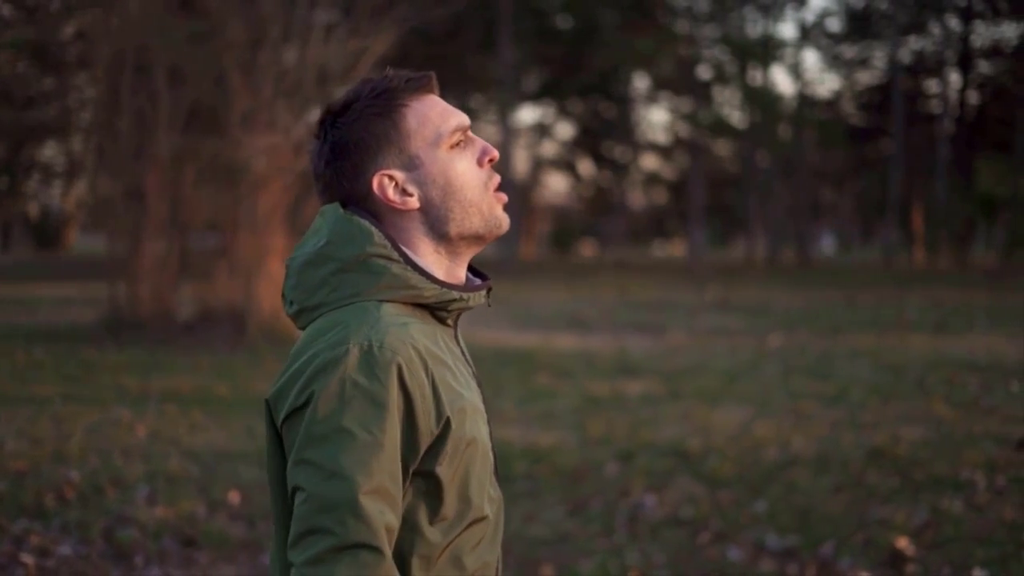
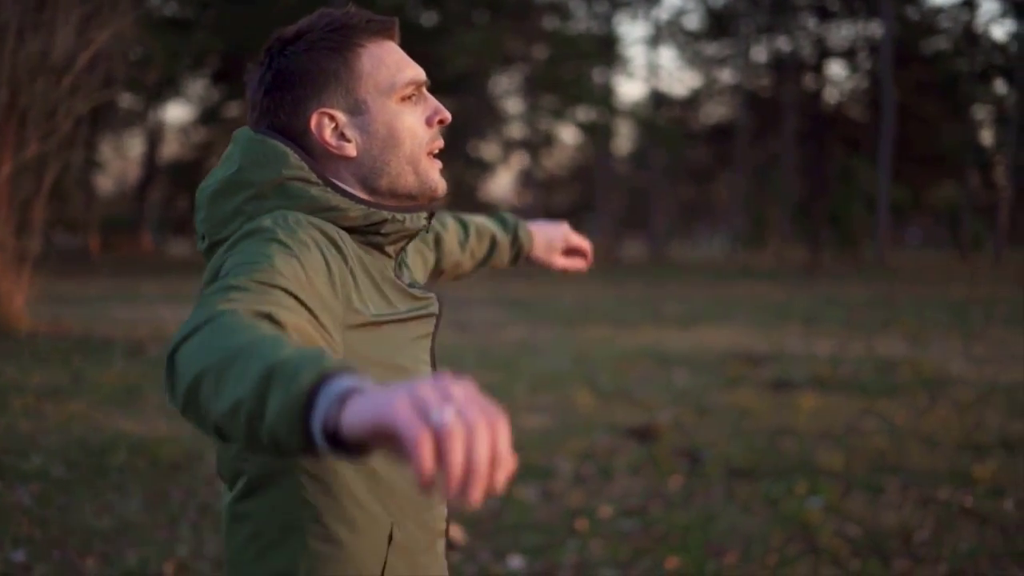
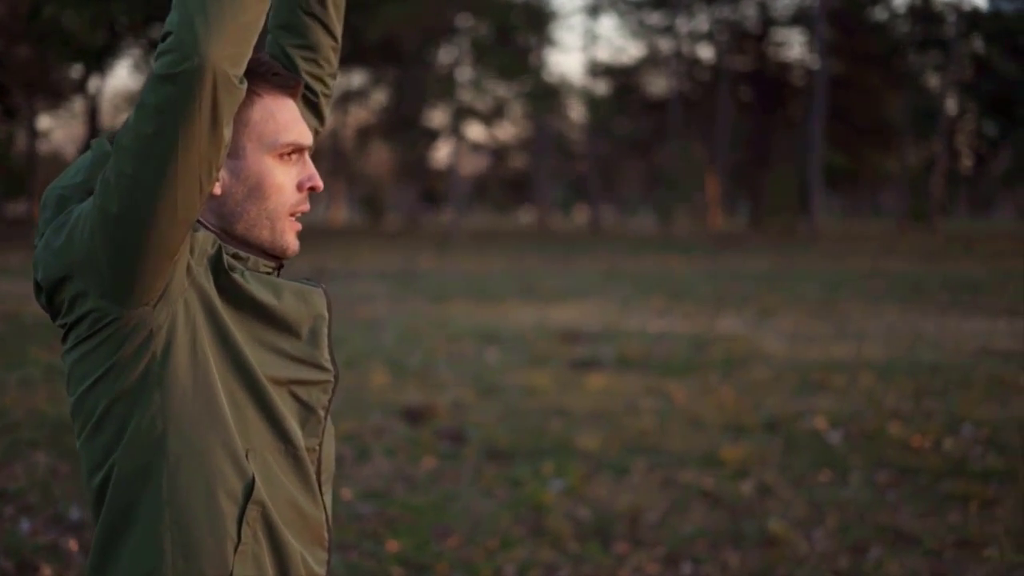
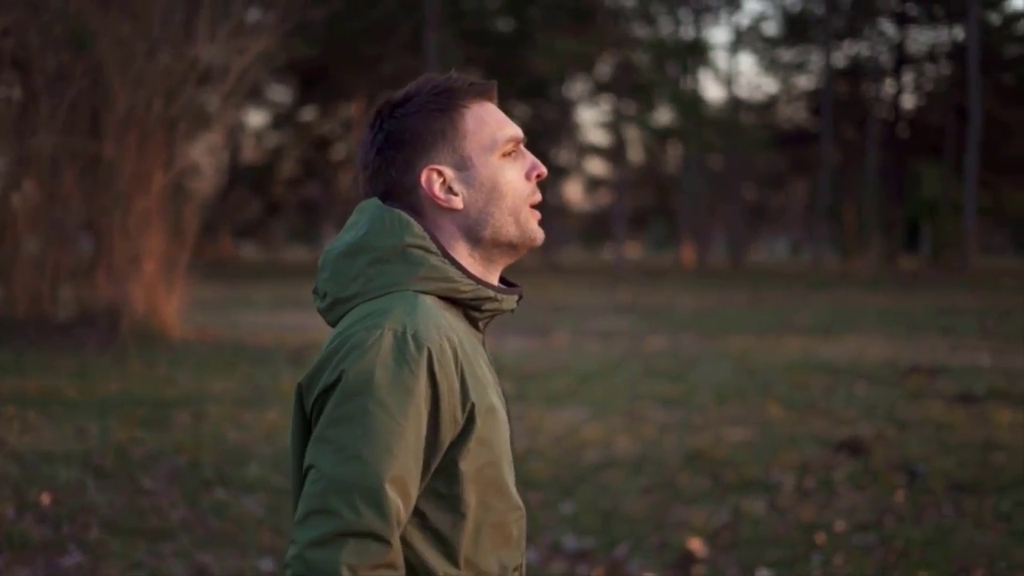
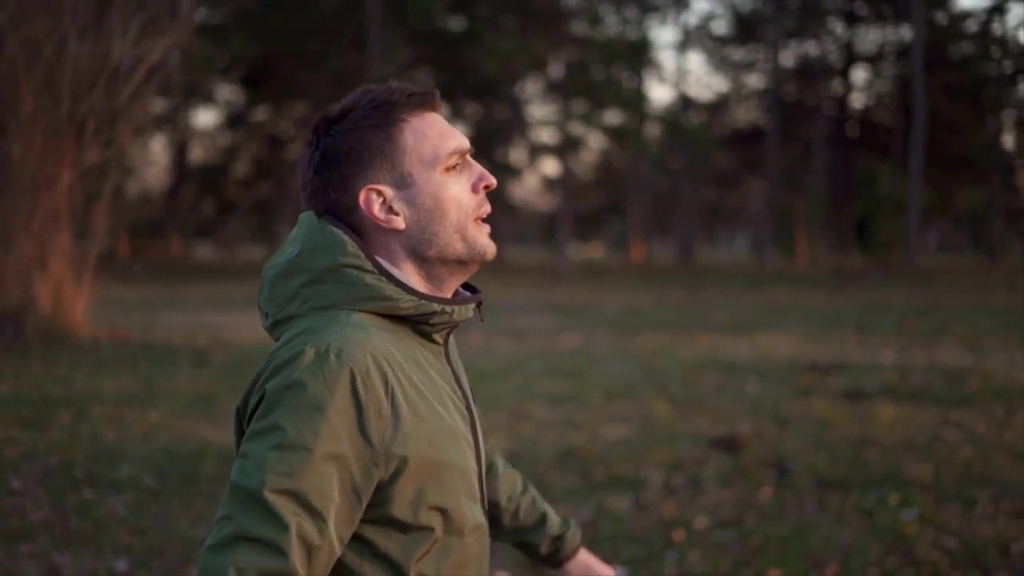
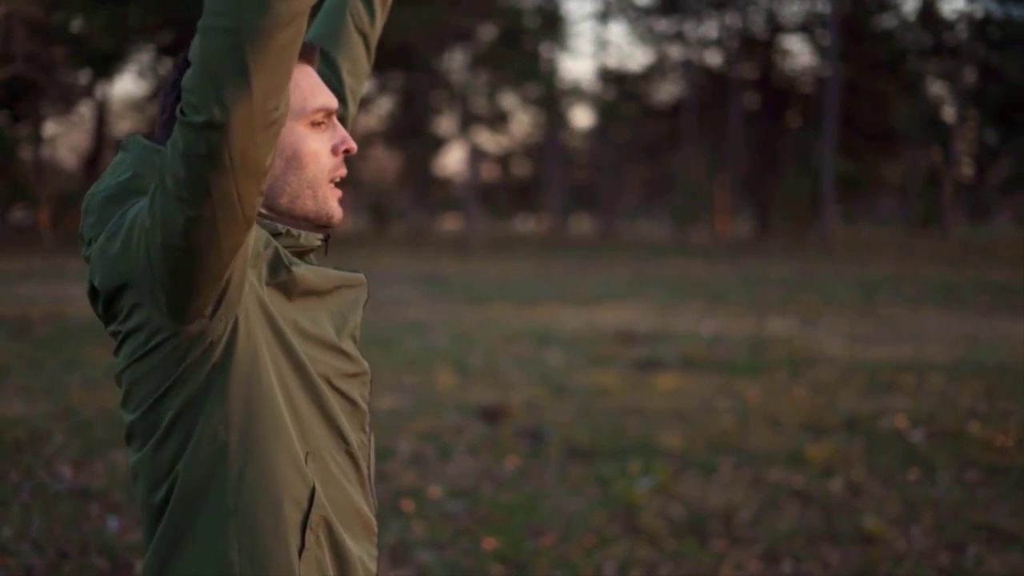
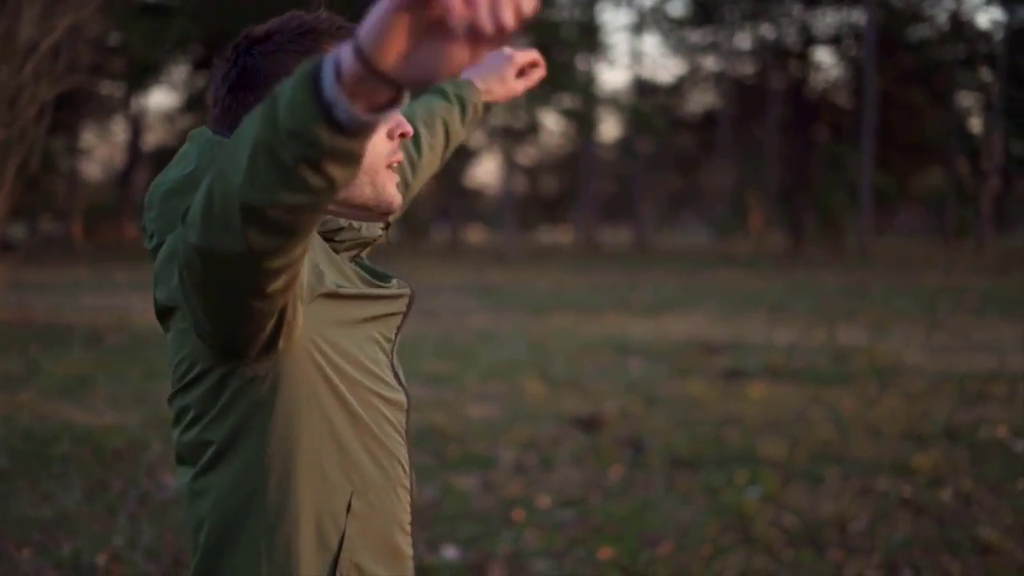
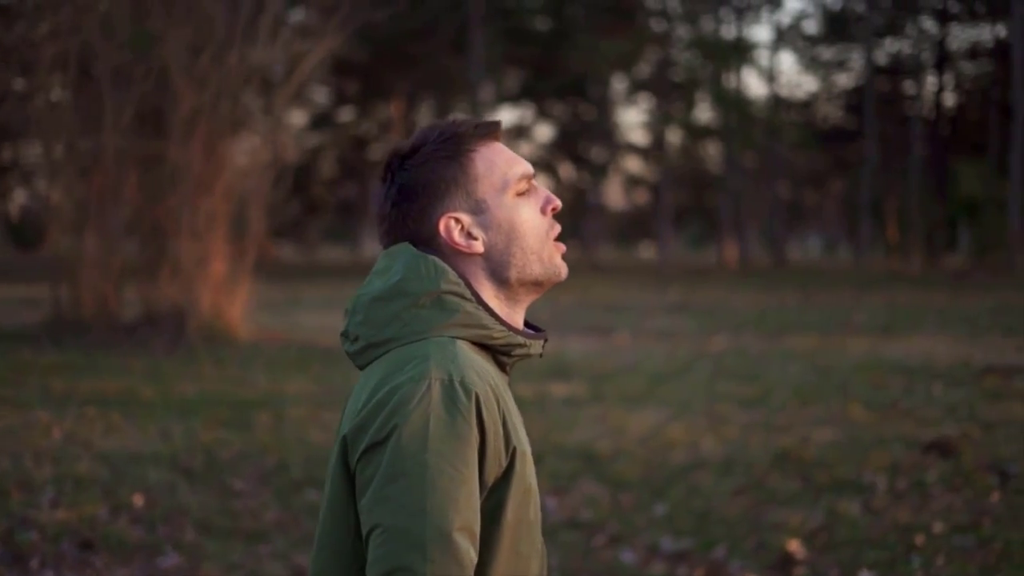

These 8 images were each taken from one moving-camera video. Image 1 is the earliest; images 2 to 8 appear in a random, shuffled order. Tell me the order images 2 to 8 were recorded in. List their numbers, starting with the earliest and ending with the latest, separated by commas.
8, 4, 5, 2, 7, 6, 3
